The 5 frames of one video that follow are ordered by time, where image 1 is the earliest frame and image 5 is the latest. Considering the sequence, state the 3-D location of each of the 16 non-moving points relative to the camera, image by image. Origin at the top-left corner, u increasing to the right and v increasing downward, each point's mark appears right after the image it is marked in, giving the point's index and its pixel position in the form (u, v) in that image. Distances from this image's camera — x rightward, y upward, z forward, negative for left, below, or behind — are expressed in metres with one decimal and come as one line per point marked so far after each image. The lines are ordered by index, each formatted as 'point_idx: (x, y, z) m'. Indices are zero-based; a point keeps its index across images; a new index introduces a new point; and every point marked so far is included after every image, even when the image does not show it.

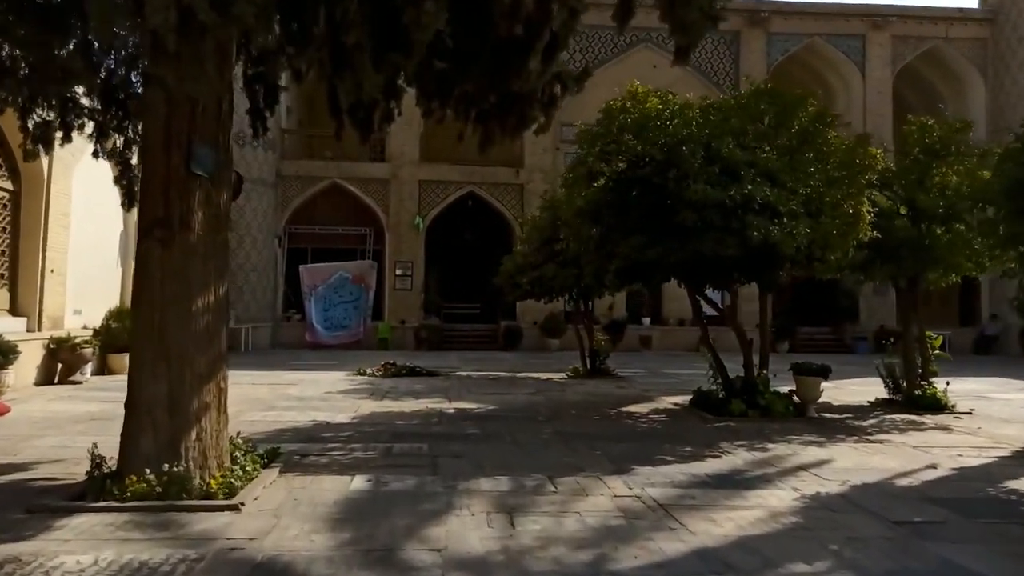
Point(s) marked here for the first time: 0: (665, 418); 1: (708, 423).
0: (+2.2, -1.8, +10.3) m
1: (+2.6, -1.8, +9.8) m
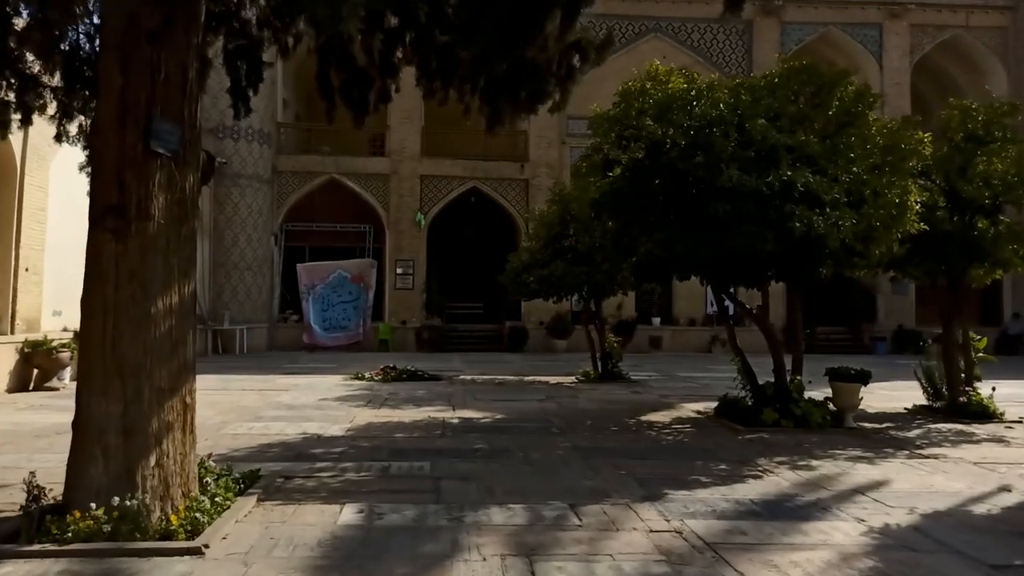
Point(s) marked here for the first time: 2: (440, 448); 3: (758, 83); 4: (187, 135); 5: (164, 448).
0: (+2.3, -1.8, +9.4) m
1: (+2.8, -1.8, +8.9) m
2: (-0.8, -1.7, +7.8) m
3: (+3.1, +2.5, +9.1) m
4: (-2.4, +1.1, +5.3) m
5: (-2.4, -1.1, +5.0) m
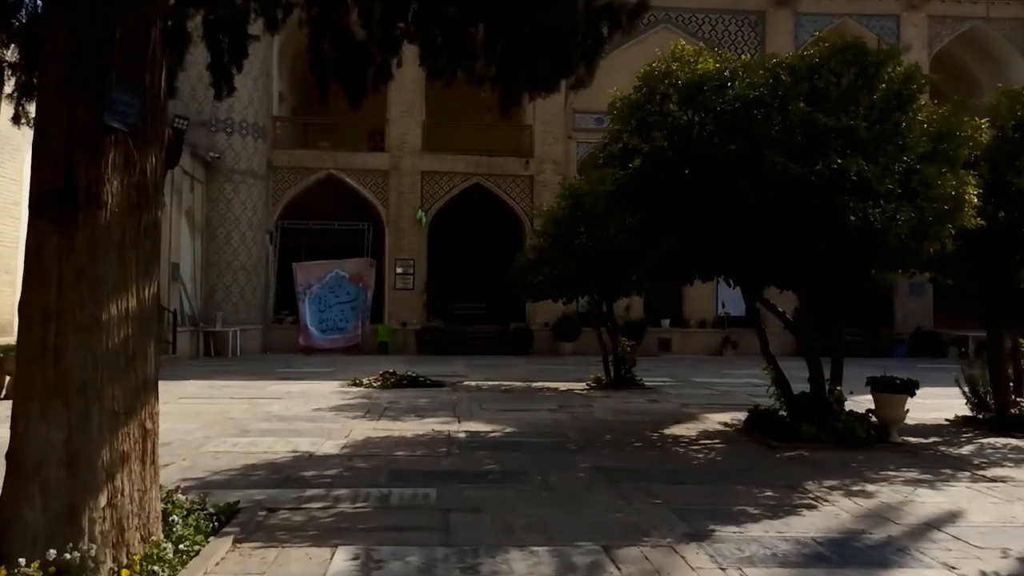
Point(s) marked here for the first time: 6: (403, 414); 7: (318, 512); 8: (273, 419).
0: (+2.4, -1.8, +8.5) m
1: (+2.9, -1.8, +8.0) m
2: (-0.6, -1.7, +6.9) m
3: (+3.2, +2.5, +8.2) m
4: (-2.2, +1.1, +4.5) m
5: (-2.2, -1.1, +4.2) m
6: (-1.6, -1.8, +10.5) m
7: (-1.4, -1.7, +5.5) m
8: (-3.2, -1.7, +9.7) m
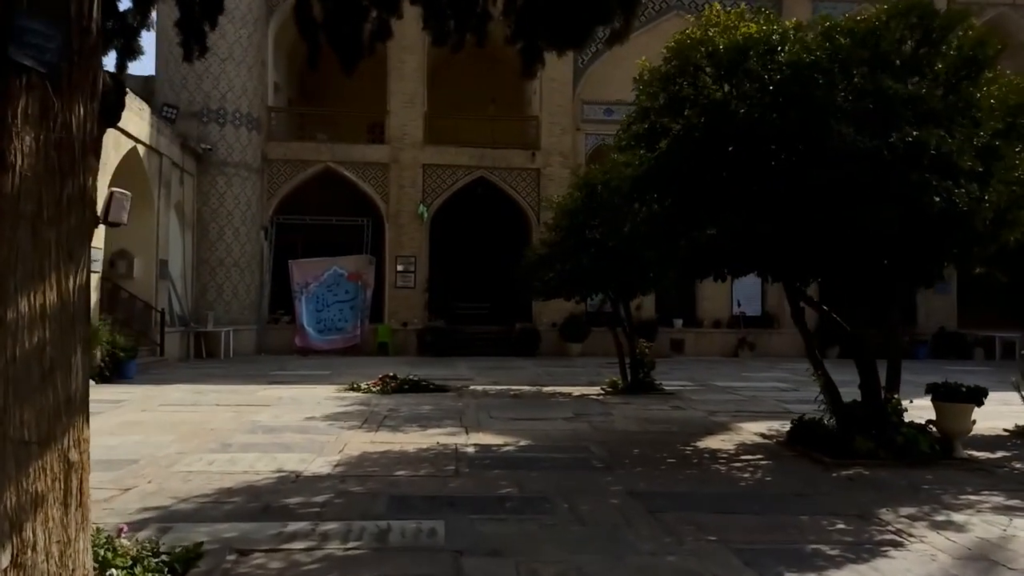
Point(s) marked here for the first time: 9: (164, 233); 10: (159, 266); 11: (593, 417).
0: (+2.6, -1.8, +7.5) m
1: (+3.1, -1.8, +7.0) m
2: (-0.5, -1.7, +5.9) m
3: (+3.4, +2.6, +7.2) m
4: (-2.1, +1.2, +3.5) m
5: (-2.1, -1.1, +3.1) m
6: (-1.4, -1.7, +9.5) m
7: (-1.3, -1.6, +4.5) m
8: (-3.0, -1.7, +8.7) m
9: (-8.6, +1.3, +18.1) m
10: (-8.5, +0.5, +17.7) m
11: (+1.1, -1.8, +10.1) m
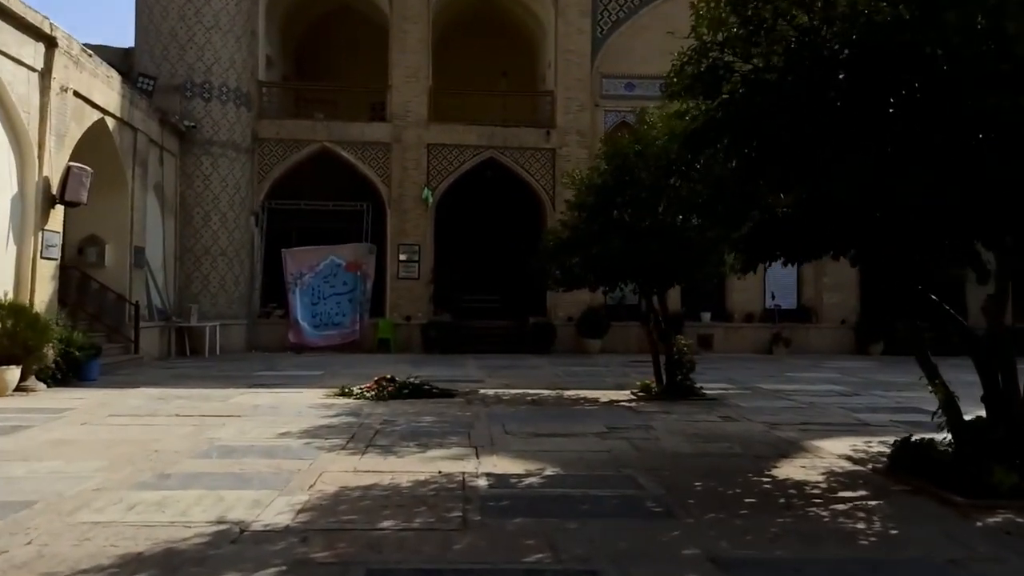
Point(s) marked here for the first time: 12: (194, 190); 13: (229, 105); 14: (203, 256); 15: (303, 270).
0: (+2.8, -1.6, +5.6) m
1: (+3.3, -1.6, +5.1) m
2: (-0.3, -1.5, +4.1) m
3: (+3.6, +2.7, +5.3) m
4: (-1.9, +1.3, +1.6) m
5: (-1.9, -1.0, +1.3) m
6: (-1.2, -1.6, +7.7) m
7: (-1.1, -1.5, +2.6) m
8: (-2.8, -1.6, +6.9) m
9: (-8.3, +1.6, +16.3) m
10: (-8.2, +0.7, +16.0) m
11: (+1.3, -1.6, +8.2) m
12: (-8.2, +2.5, +18.8) m
13: (-7.4, +4.7, +19.1) m
14: (-7.9, +0.8, +18.8) m
15: (-5.6, +0.5, +19.6) m
